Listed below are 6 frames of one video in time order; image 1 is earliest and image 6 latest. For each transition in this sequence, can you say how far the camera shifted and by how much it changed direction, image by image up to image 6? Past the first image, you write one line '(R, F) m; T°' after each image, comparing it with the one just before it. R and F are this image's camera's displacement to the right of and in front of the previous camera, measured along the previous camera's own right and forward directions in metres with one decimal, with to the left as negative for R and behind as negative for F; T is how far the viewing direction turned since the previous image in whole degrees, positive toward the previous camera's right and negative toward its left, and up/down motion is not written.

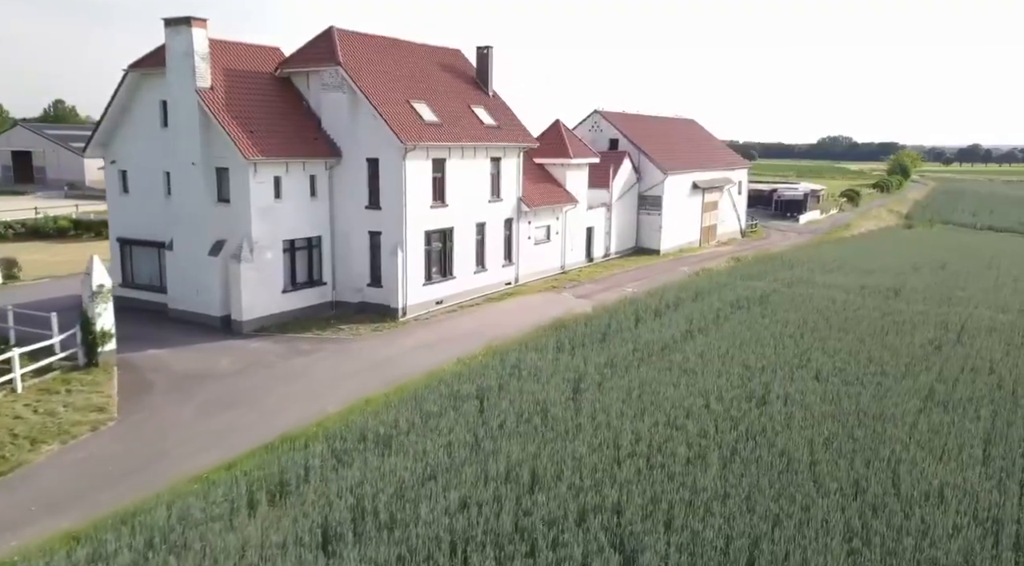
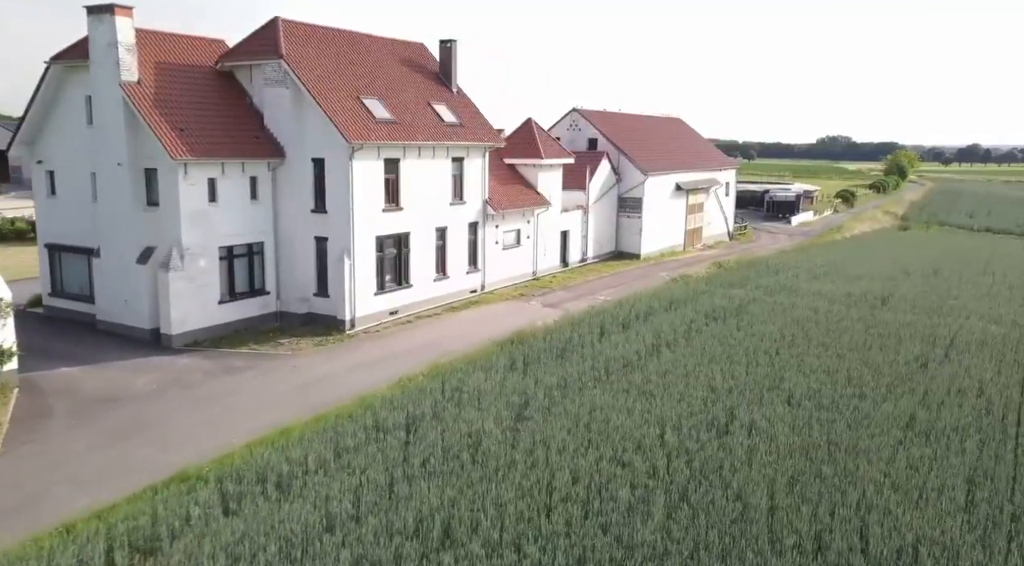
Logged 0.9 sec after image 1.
(+1.1, +1.5) m; 0°
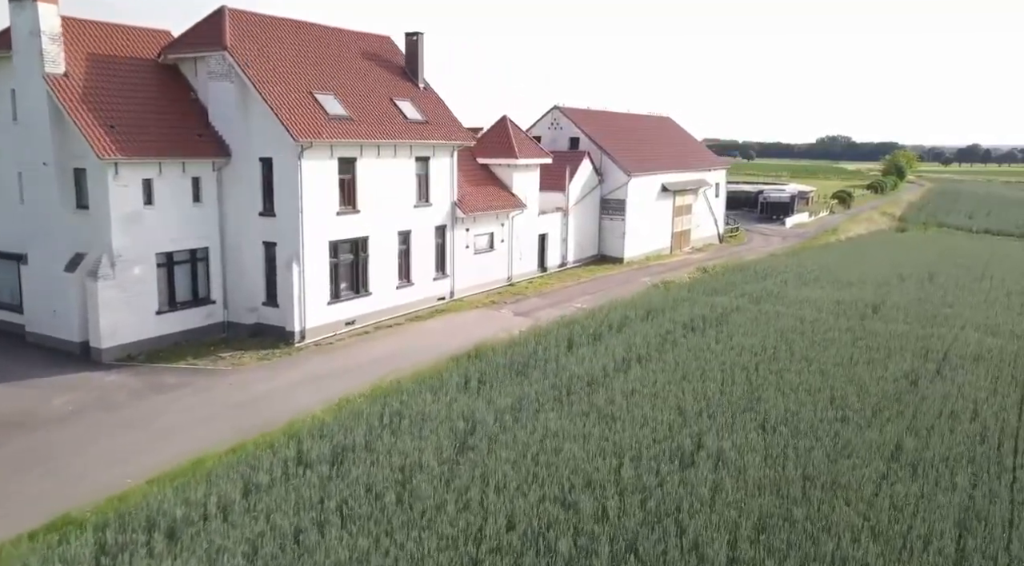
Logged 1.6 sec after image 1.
(+0.9, +1.4) m; 0°
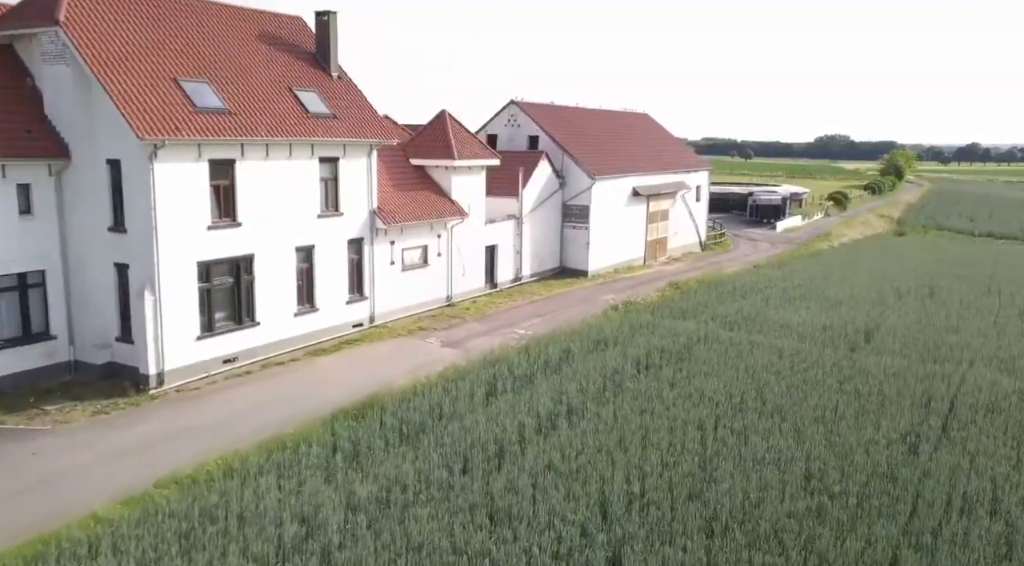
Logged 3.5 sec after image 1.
(+1.8, +3.7) m; 0°
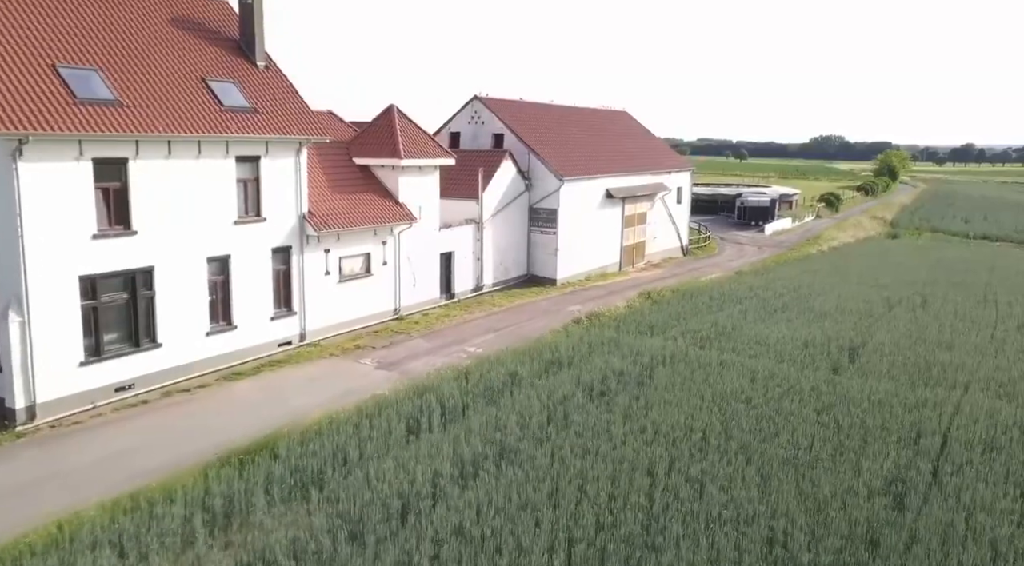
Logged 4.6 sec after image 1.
(+1.2, +2.1) m; 0°
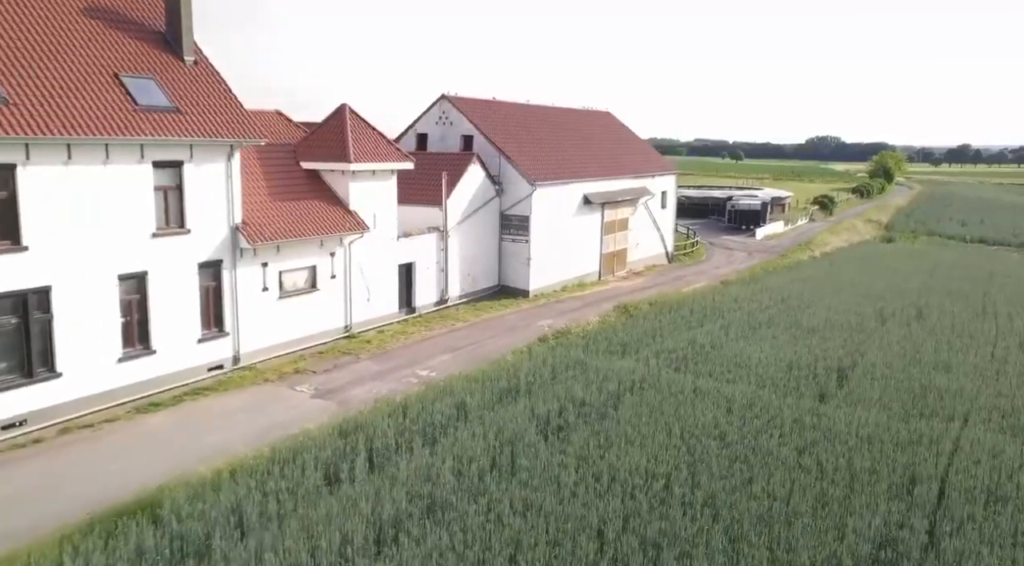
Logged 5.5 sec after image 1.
(+0.9, +1.8) m; 0°
